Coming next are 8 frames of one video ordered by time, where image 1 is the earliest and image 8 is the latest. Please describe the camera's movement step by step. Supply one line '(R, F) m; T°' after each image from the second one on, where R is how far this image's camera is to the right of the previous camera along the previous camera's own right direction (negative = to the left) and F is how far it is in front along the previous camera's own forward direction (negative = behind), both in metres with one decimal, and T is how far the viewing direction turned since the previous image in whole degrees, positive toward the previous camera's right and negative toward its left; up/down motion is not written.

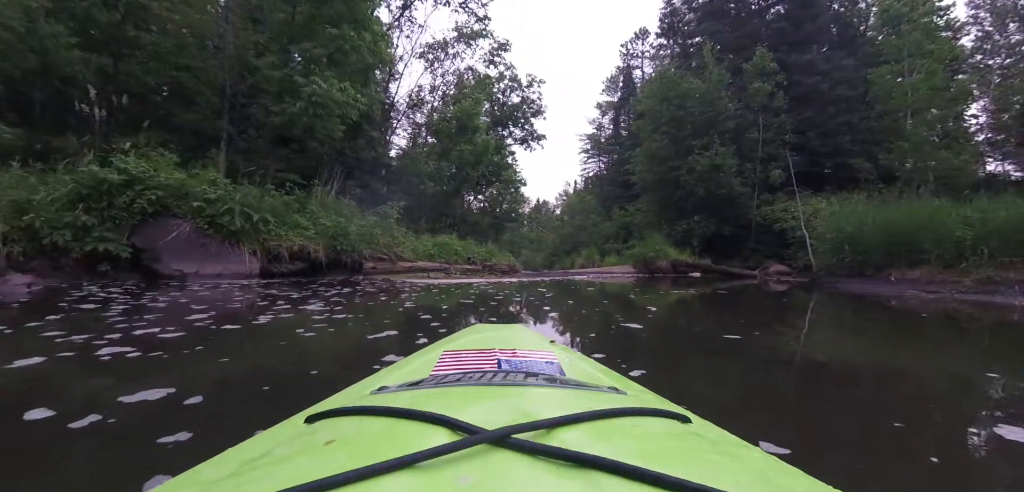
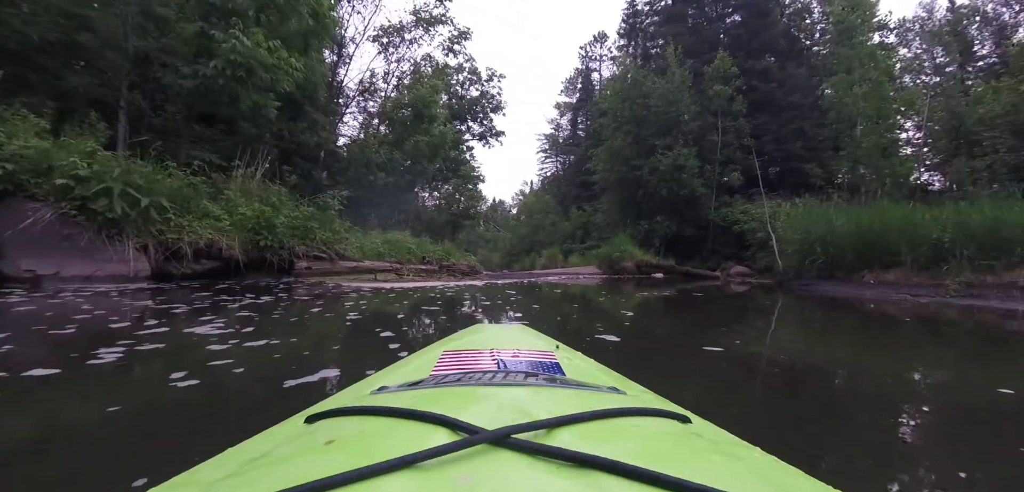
(-0.1, +0.5) m; +6°
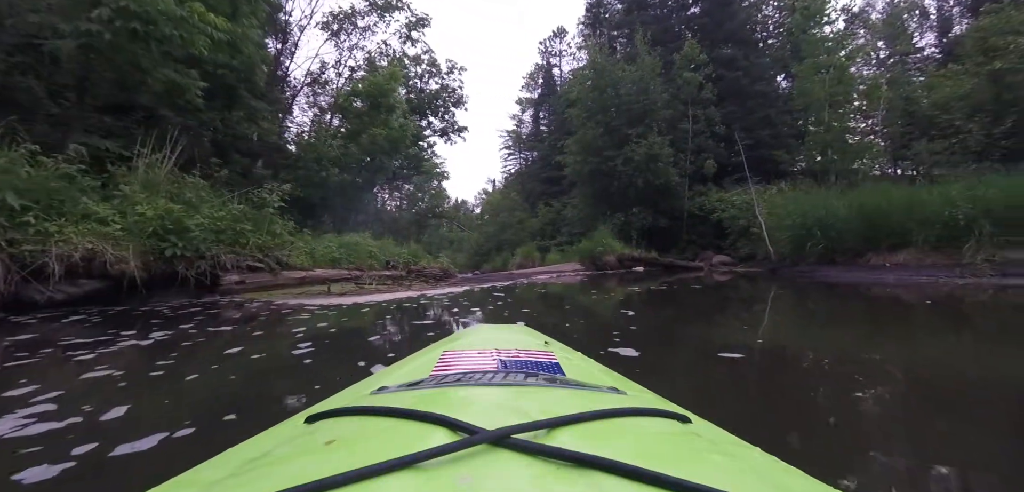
(-0.1, +0.5) m; +5°
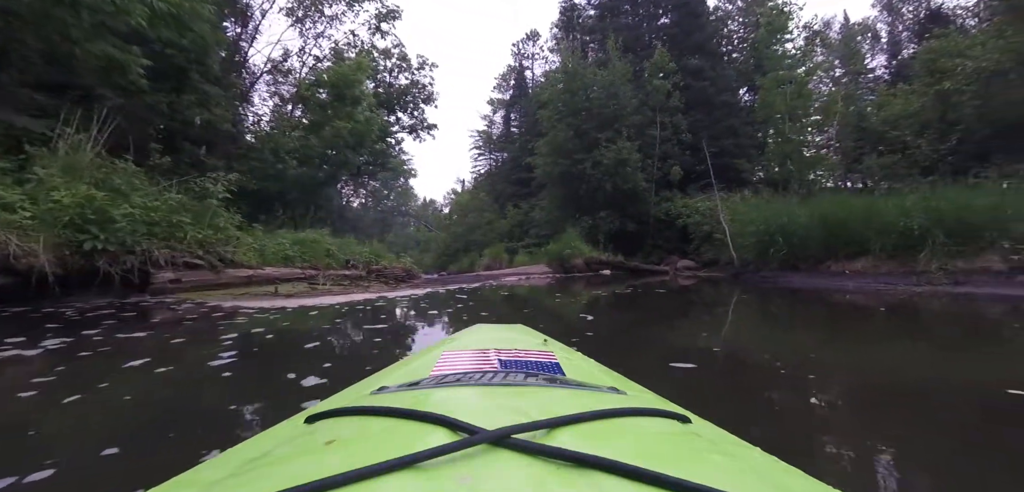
(0.0, +0.1) m; +4°
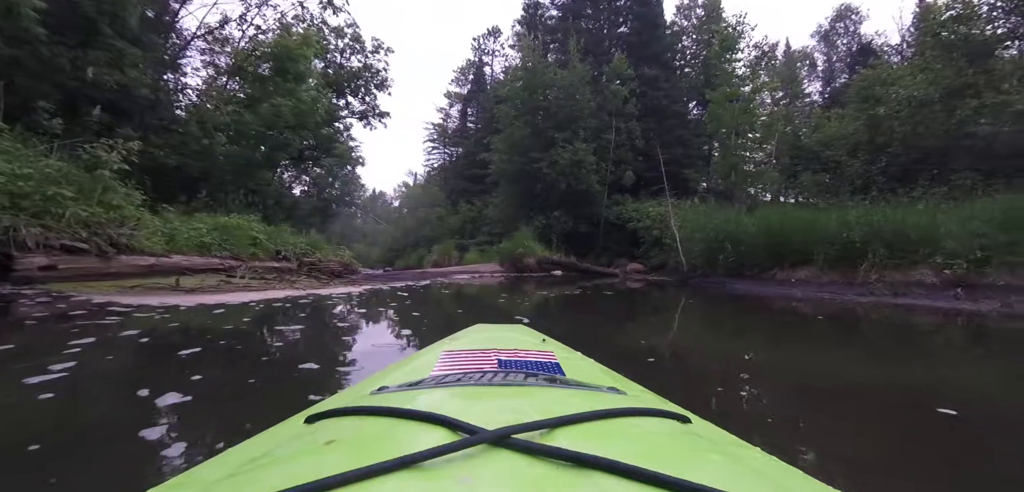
(0.0, +0.2) m; +6°
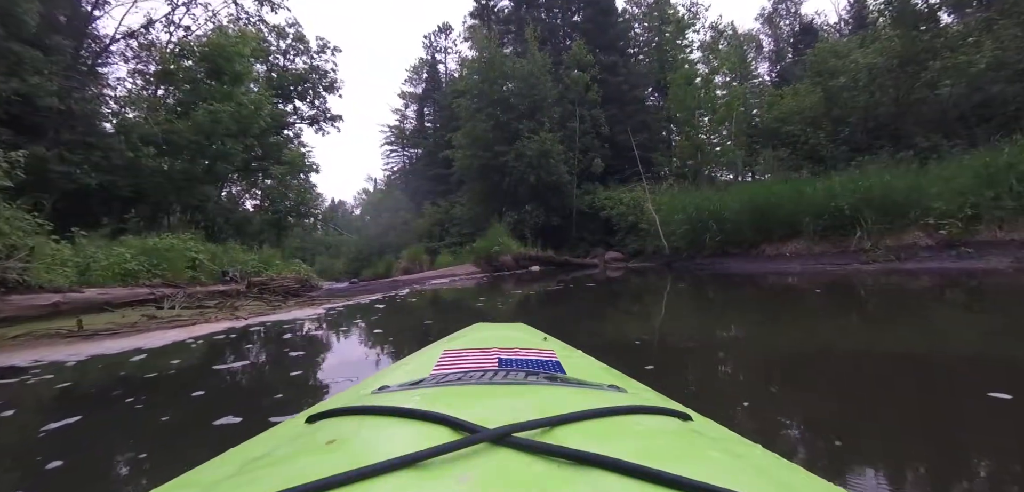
(-0.1, +0.3) m; +4°
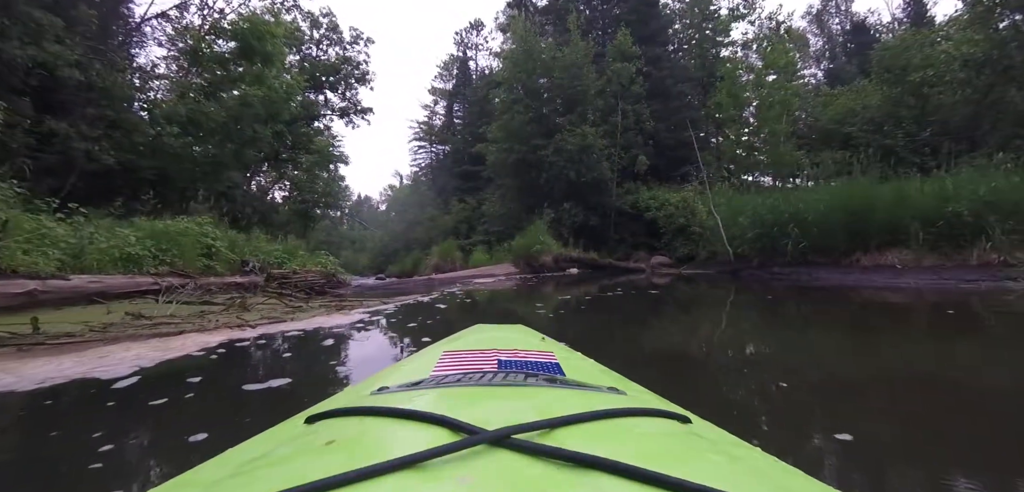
(-0.2, +0.4) m; -3°
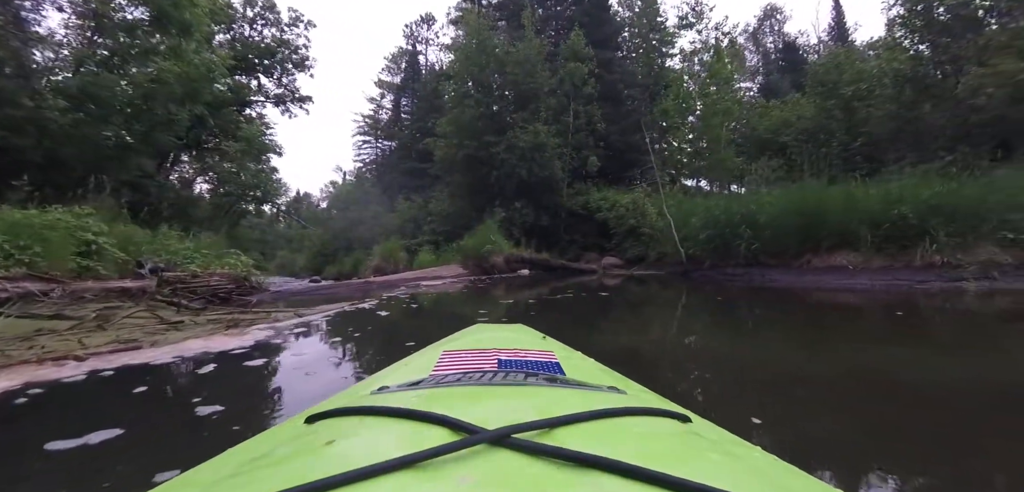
(0.0, +0.2) m; +7°
